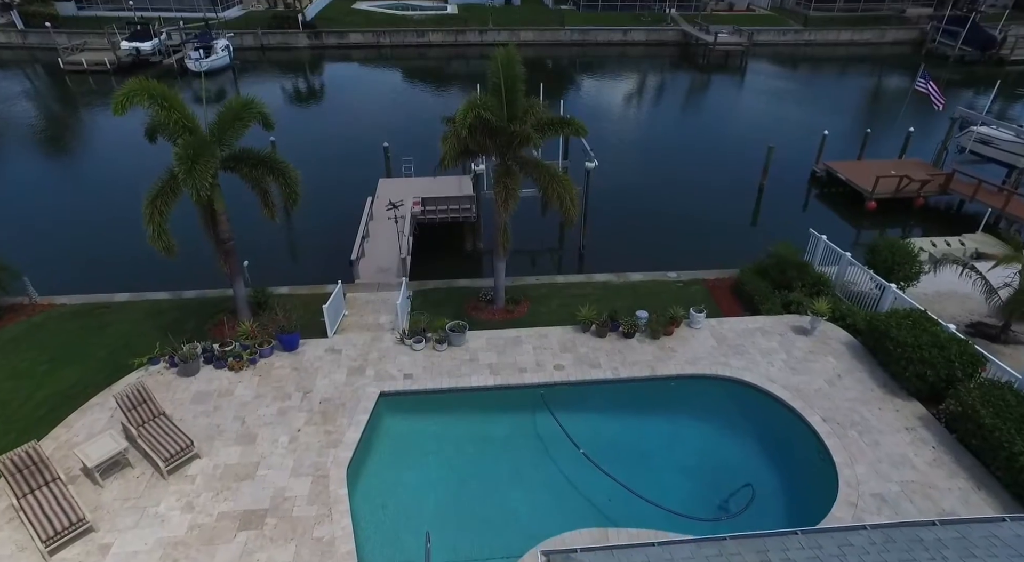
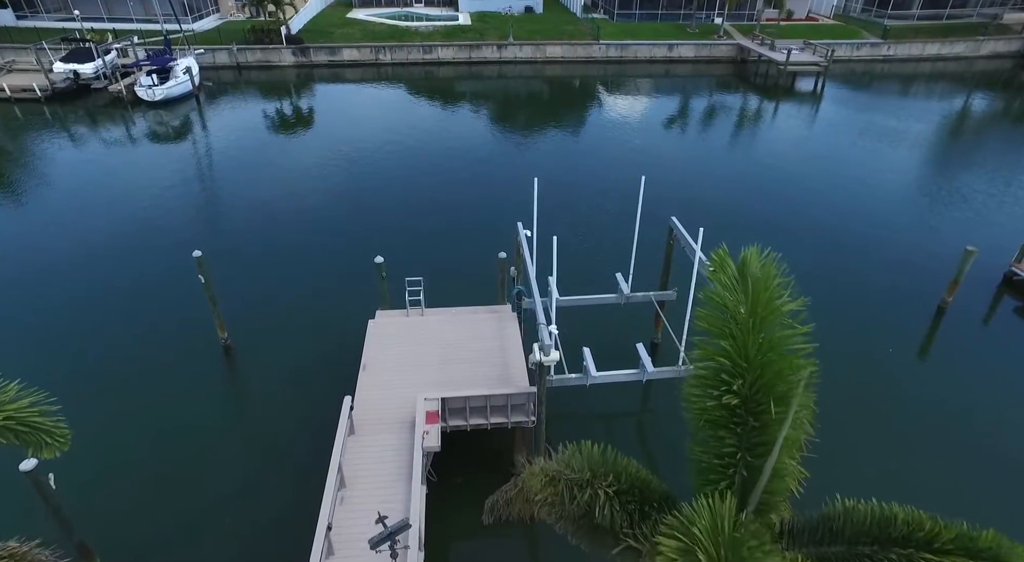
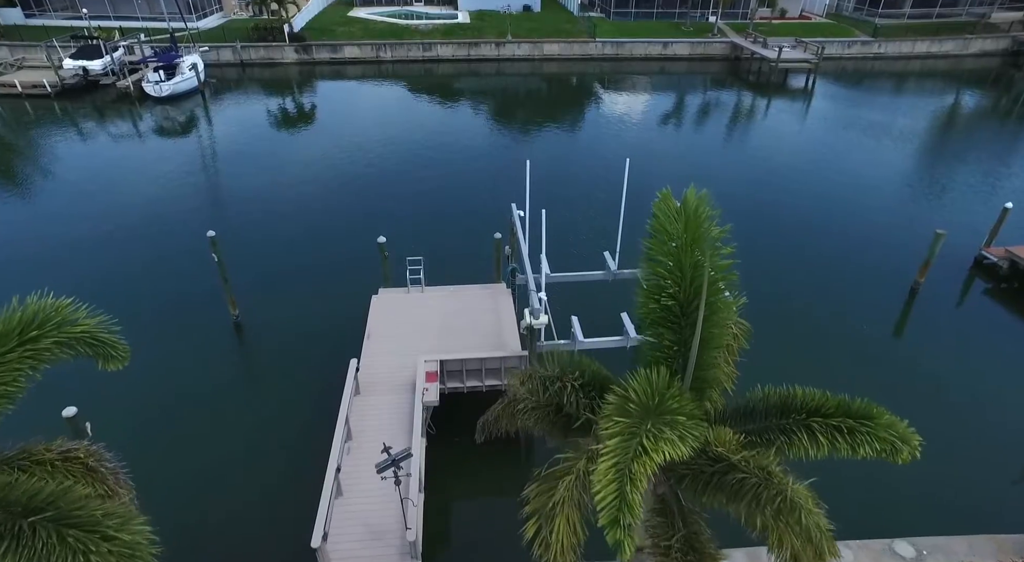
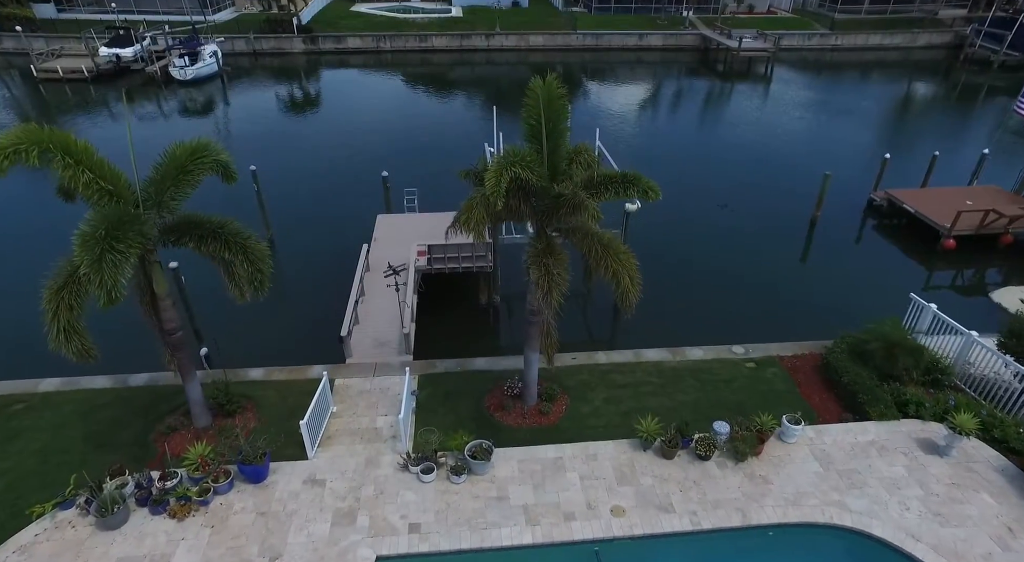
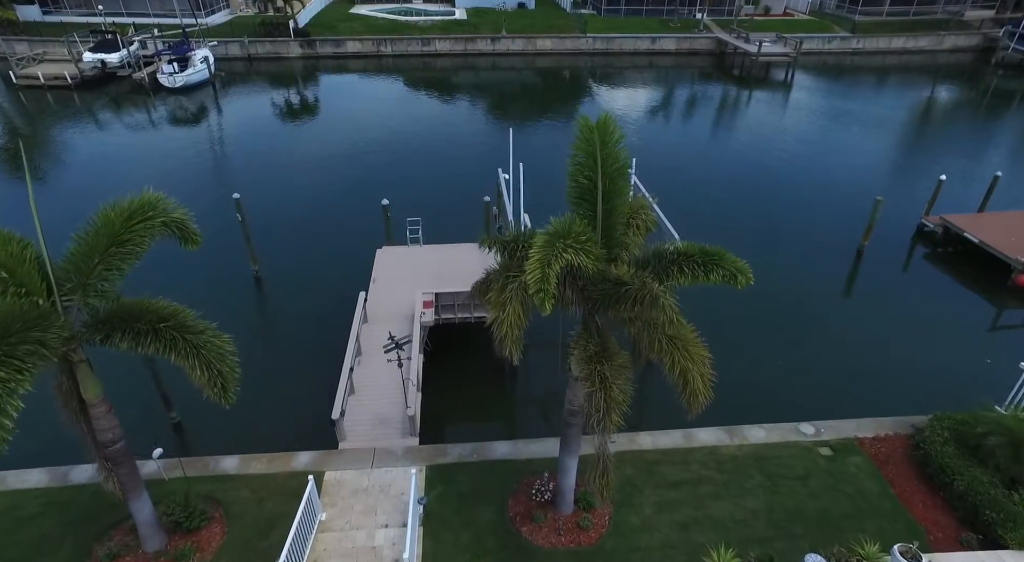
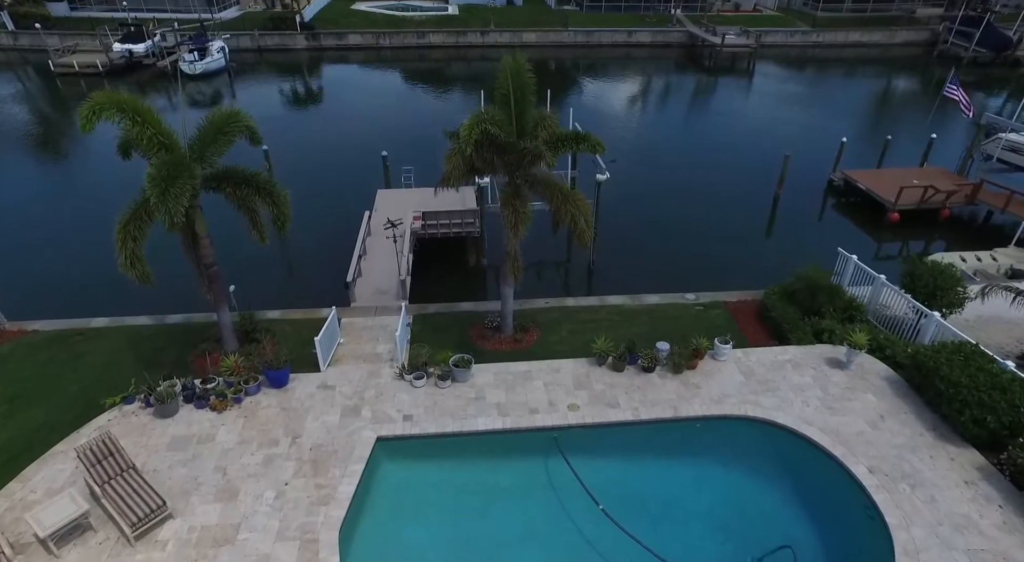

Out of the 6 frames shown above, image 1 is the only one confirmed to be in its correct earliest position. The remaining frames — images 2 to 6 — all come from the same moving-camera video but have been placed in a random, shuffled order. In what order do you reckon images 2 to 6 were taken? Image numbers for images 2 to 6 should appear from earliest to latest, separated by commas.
6, 4, 5, 3, 2
